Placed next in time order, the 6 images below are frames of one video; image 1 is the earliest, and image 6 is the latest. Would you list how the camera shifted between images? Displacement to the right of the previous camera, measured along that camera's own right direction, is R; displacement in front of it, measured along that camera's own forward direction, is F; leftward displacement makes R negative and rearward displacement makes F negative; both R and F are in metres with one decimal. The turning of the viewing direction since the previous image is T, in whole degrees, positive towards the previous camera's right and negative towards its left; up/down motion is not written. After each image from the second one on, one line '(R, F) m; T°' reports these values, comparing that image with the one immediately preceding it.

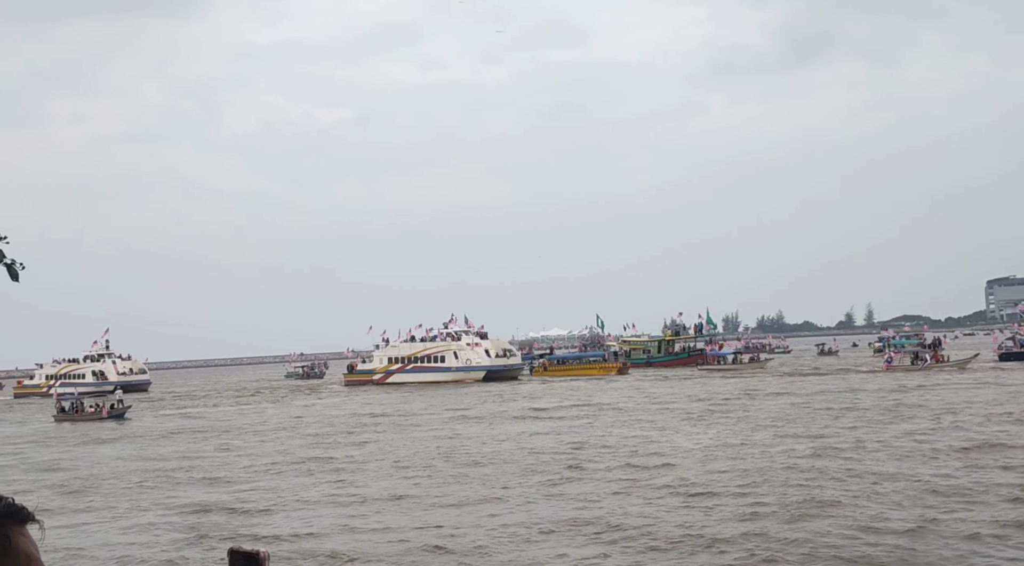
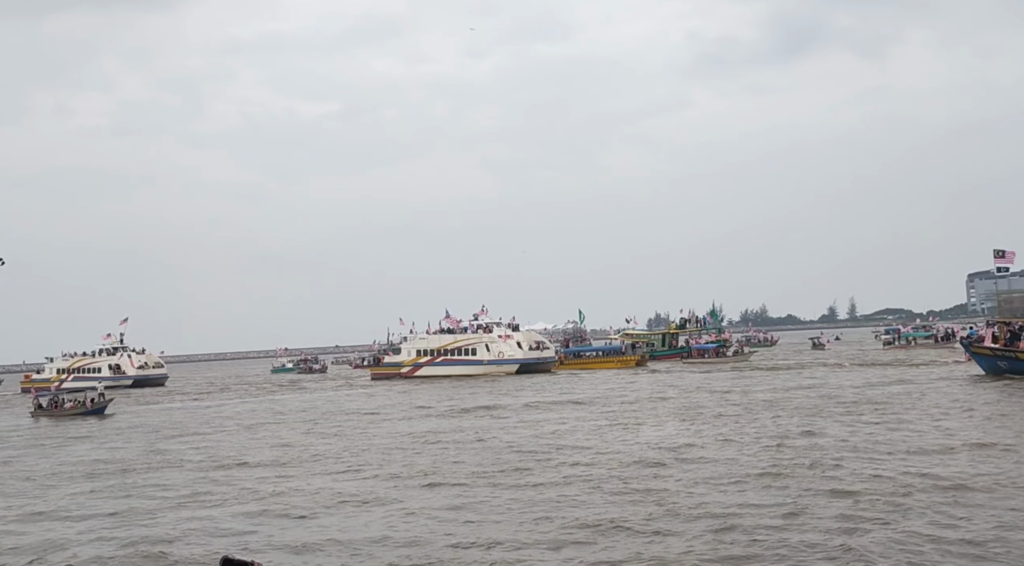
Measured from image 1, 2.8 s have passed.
(-1.0, +0.8) m; +1°
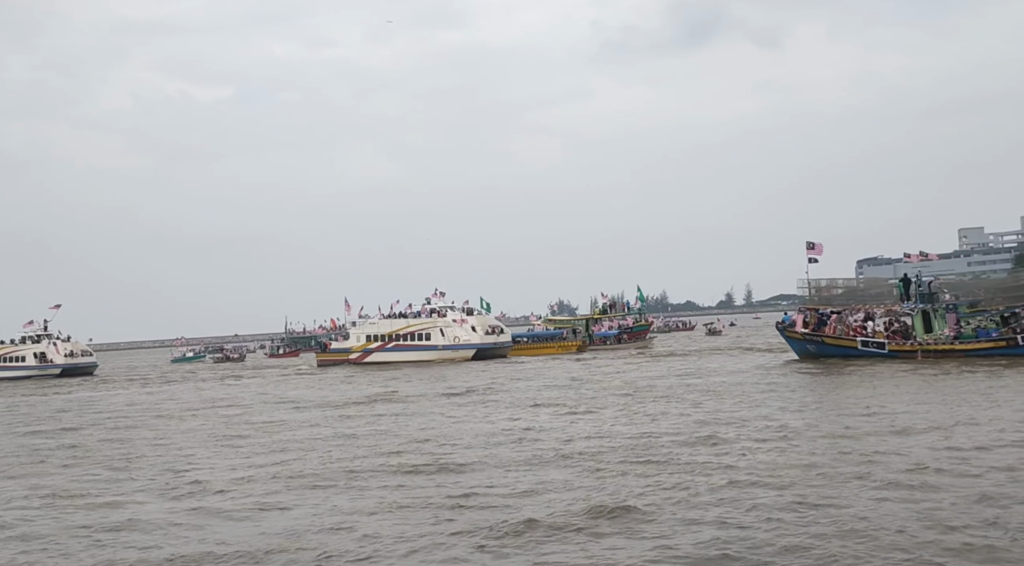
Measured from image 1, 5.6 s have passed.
(-1.1, +0.7) m; +5°
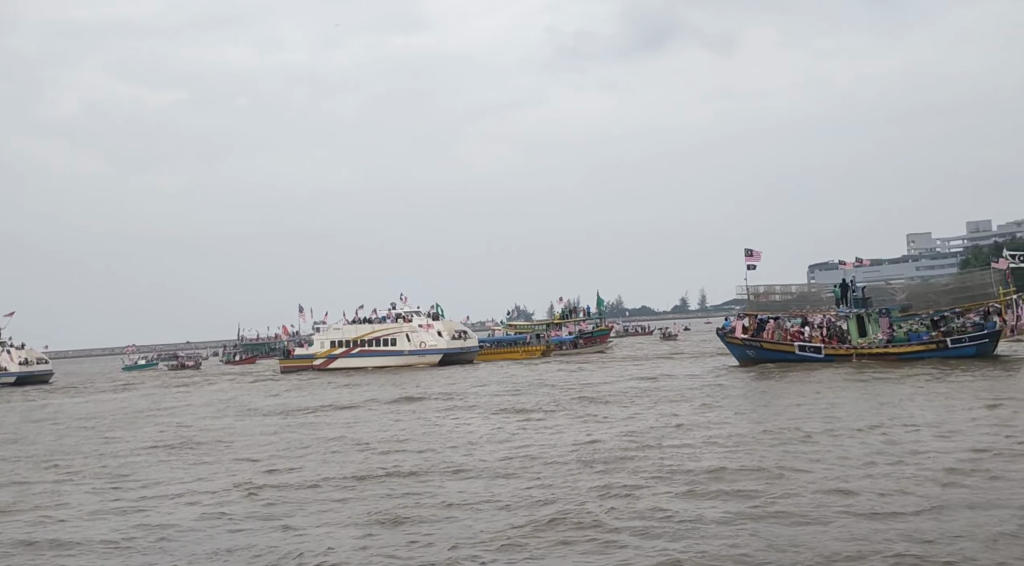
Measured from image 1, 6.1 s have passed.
(-0.2, +0.2) m; +2°
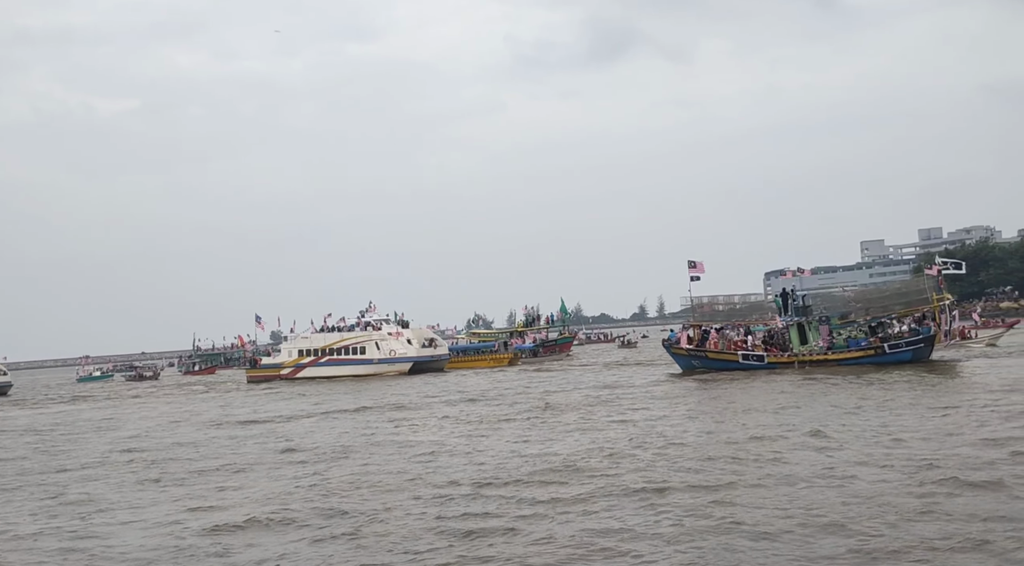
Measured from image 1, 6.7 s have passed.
(-0.2, +0.2) m; +2°
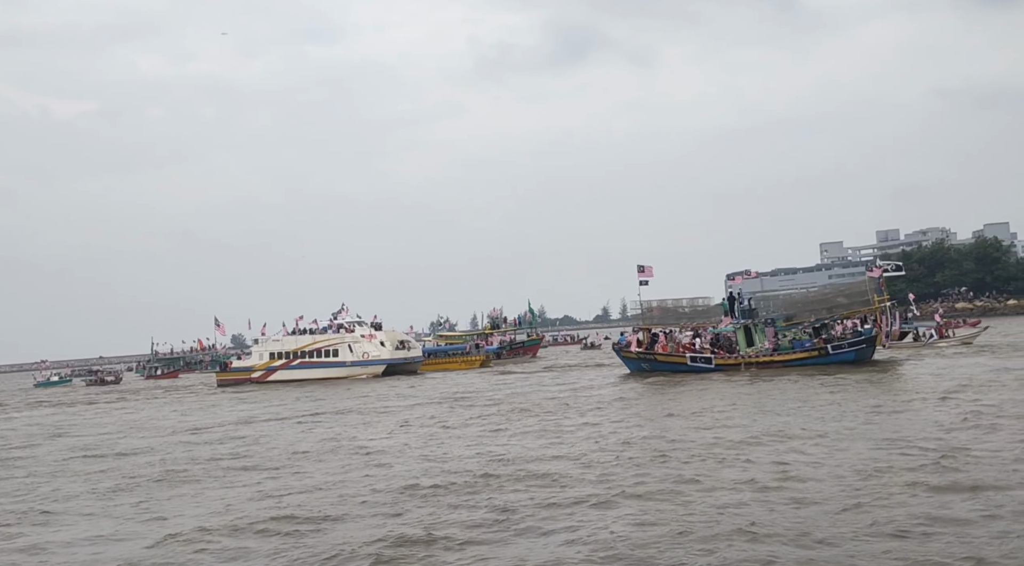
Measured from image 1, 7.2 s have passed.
(-0.2, +0.1) m; +2°
